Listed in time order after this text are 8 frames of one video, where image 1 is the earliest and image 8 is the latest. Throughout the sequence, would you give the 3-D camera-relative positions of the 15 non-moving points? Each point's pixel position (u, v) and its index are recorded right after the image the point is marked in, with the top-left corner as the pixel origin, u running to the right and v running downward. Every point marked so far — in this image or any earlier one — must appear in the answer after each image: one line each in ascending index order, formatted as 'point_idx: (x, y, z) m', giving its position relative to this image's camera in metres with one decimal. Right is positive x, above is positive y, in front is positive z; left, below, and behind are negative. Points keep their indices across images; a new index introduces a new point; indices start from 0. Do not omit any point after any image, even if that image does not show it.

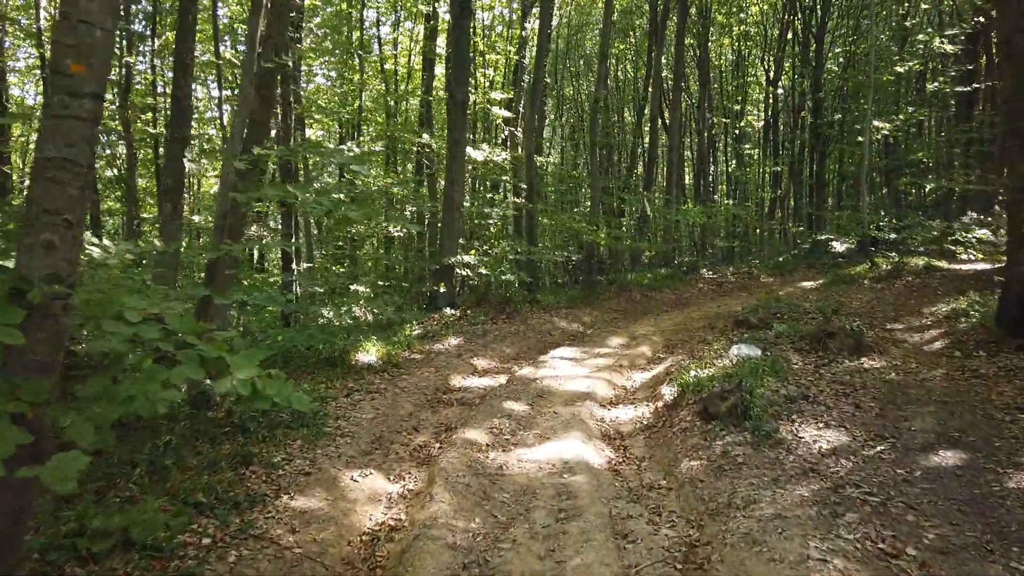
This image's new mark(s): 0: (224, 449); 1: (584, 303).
0: (-1.9, -1.1, +5.0) m
1: (+1.4, -0.3, +14.8) m
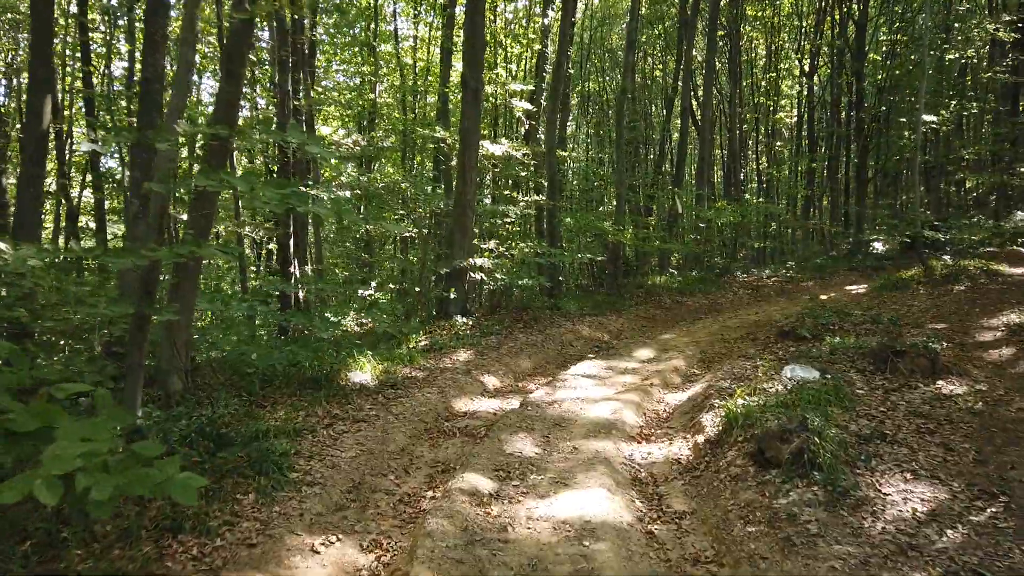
0: (-1.9, -1.1, +3.9) m
1: (+1.8, -0.4, +13.7) m
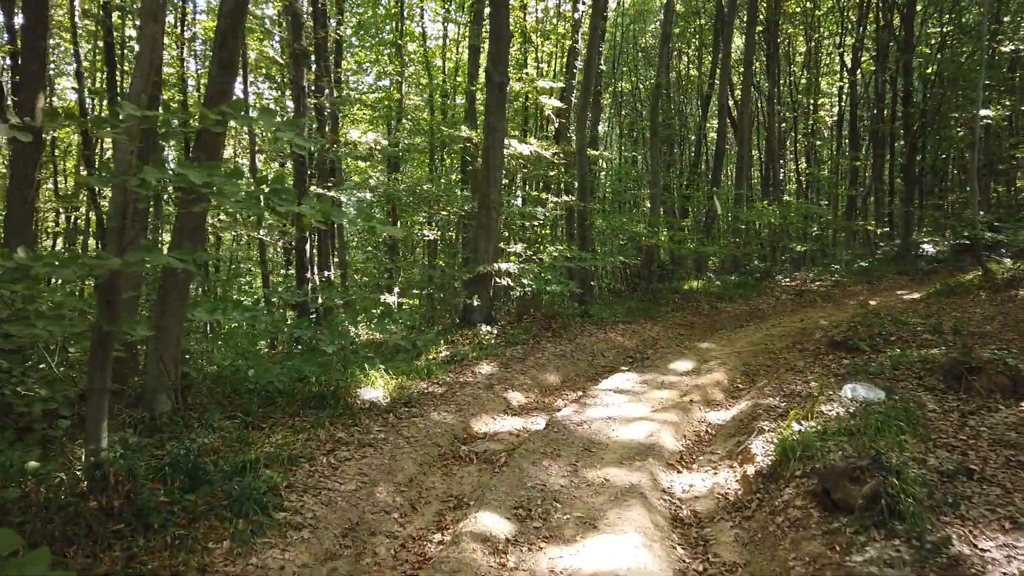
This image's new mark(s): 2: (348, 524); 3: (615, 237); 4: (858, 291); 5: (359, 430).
0: (-1.8, -1.2, +3.3) m
1: (+2.2, -0.5, +12.9) m
2: (-0.9, -1.3, +4.3) m
3: (+2.2, +1.1, +16.0) m
4: (+7.7, -0.1, +16.8) m
5: (-1.2, -1.1, +5.8) m
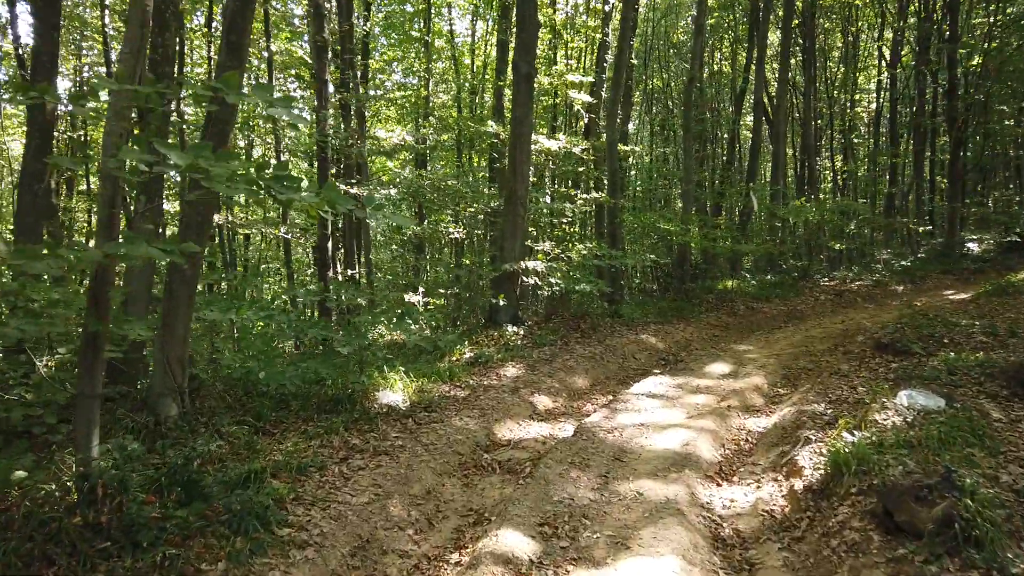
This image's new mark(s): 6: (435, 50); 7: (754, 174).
0: (-1.7, -1.2, +3.0) m
1: (+2.7, -0.5, +12.4) m
2: (-0.8, -1.3, +3.9) m
3: (+2.8, +1.1, +15.5) m
4: (+8.3, -0.1, +16.1) m
5: (-1.0, -1.1, +5.5) m
6: (-2.1, +6.3, +19.7) m
7: (+6.3, +3.0, +19.5) m
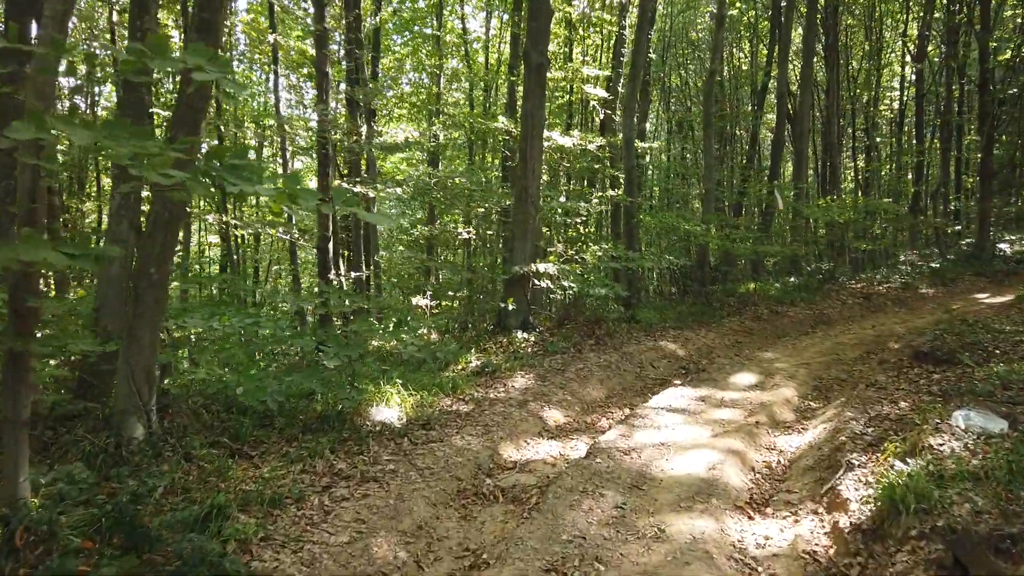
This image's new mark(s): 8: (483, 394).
0: (-1.7, -1.2, +2.5) m
1: (+2.9, -0.5, +11.8) m
2: (-0.8, -1.4, +3.3) m
3: (+3.0, +1.0, +14.9) m
4: (+8.6, -0.1, +15.3) m
5: (-1.0, -1.1, +4.9) m
6: (-1.7, +6.2, +19.2) m
7: (+6.6, +2.9, +18.7) m
8: (-0.3, -1.0, +6.9) m
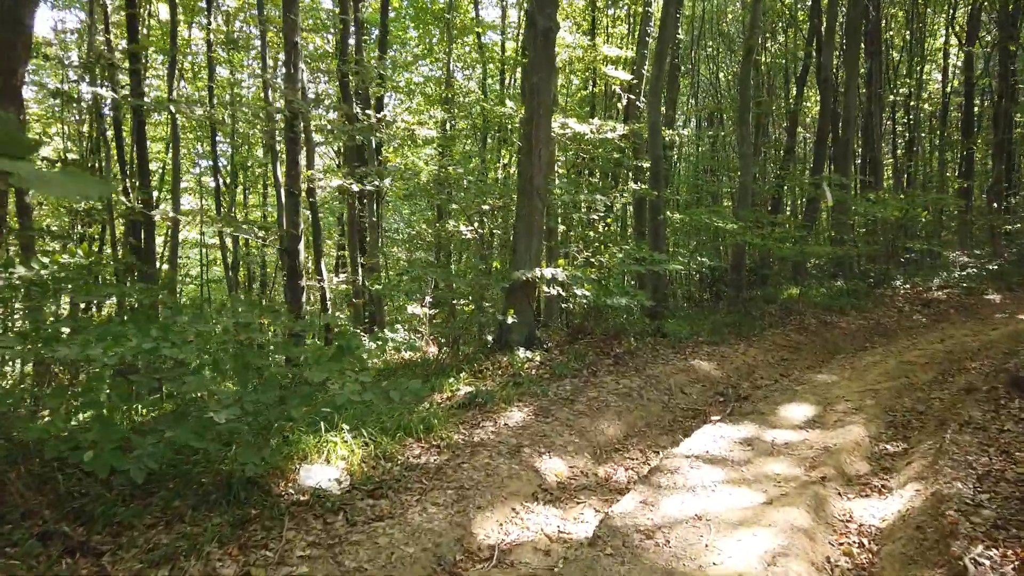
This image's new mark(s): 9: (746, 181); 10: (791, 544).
0: (-2.0, -1.3, +1.0) m
1: (+3.0, -0.6, +10.1) m
2: (-1.0, -1.4, +1.8) m
3: (+3.2, +0.9, +13.2) m
4: (+8.8, -0.2, +13.5) m
5: (-1.1, -1.2, +3.4) m
6: (-1.4, +6.1, +17.7) m
7: (+6.9, +2.8, +17.0) m
8: (-0.3, -1.1, +5.4) m
9: (+4.6, +2.1, +14.7) m
10: (+1.5, -1.3, +3.9) m
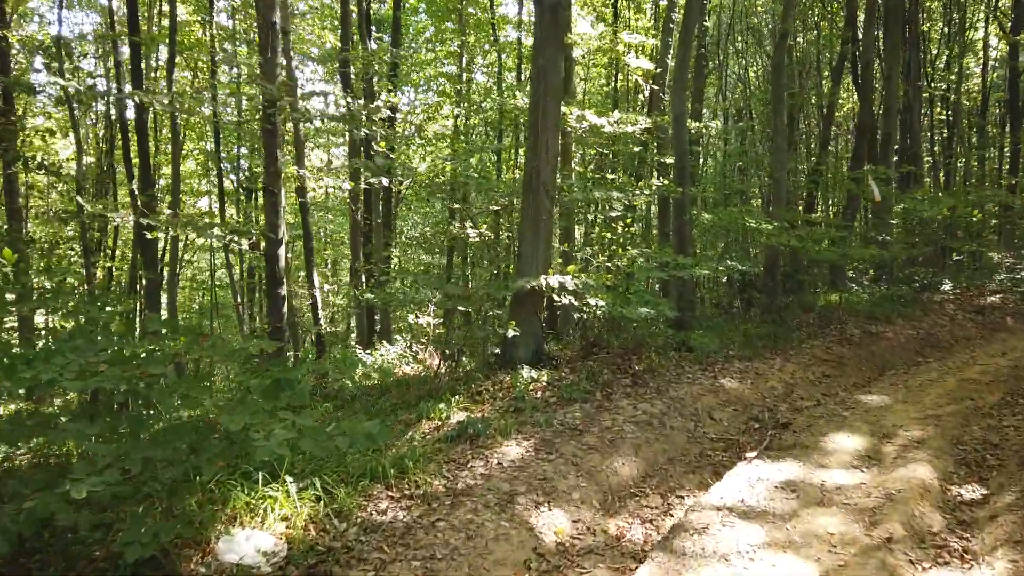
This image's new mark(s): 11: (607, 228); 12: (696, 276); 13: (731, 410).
0: (-2.2, -1.4, +0.1) m
1: (+3.1, -0.7, +9.1) m
2: (-1.2, -1.5, +0.9) m
3: (+3.4, +0.9, +12.2) m
4: (+9.0, -0.3, +12.2) m
5: (-1.2, -1.3, +2.5) m
6: (-1.0, +6.0, +16.8) m
7: (+7.3, +2.7, +15.8) m
8: (-0.4, -1.2, +4.5) m
9: (+4.9, +2.0, +13.6) m
10: (+1.4, -1.4, +3.0) m
11: (+1.4, +0.9, +10.8) m
12: (+2.1, +0.1, +8.6) m
13: (+2.0, -1.1, +6.8) m
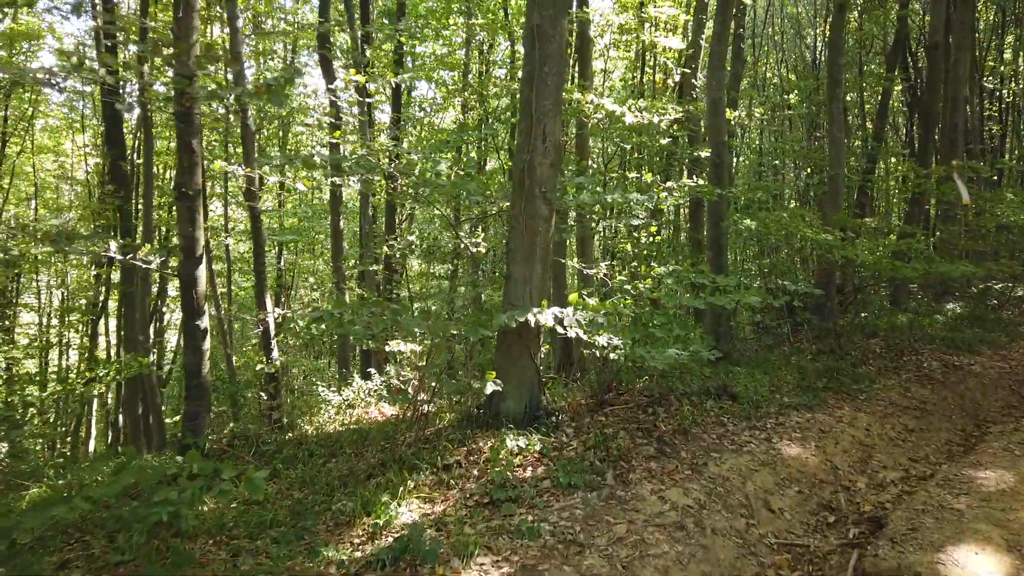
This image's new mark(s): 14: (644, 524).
0: (-2.5, -1.6, -1.6) m
1: (+3.1, -1.0, +7.2) m
2: (-1.5, -1.8, -0.8) m
3: (+3.5, +0.6, +10.3) m
4: (+9.1, -0.6, +10.1) m
5: (-1.5, -1.5, +0.8) m
6: (-0.7, +5.8, +15.1) m
7: (+7.5, +2.4, +13.8) m
8: (-0.6, -1.4, +2.7) m
9: (+5.0, +1.7, +11.7) m
10: (+1.1, -1.7, +1.1) m
11: (+1.4, +0.6, +9.0) m
12: (+2.1, -0.1, +6.8) m
13: (+1.9, -1.3, +4.9) m
14: (+0.8, -1.3, +4.2) m
